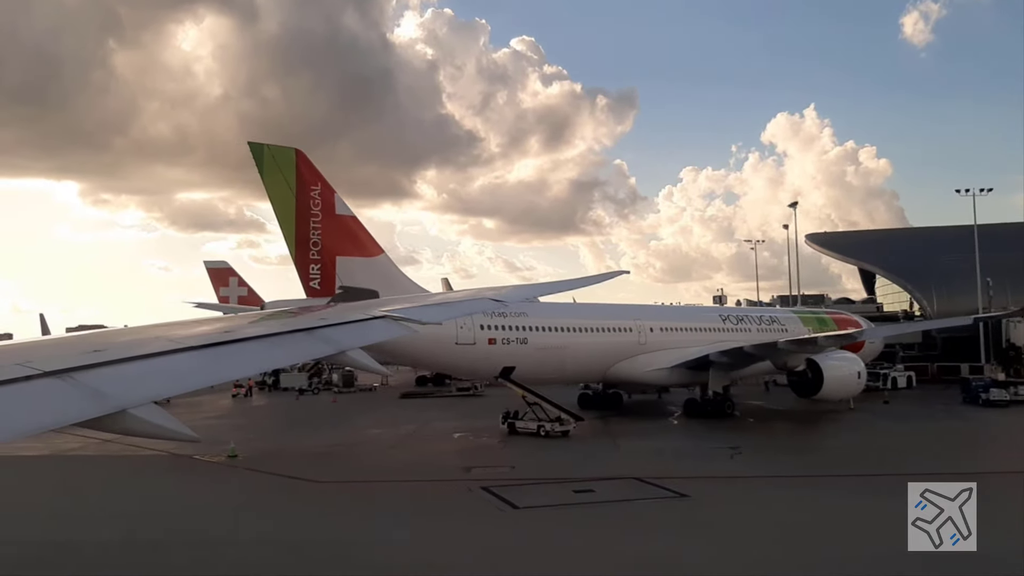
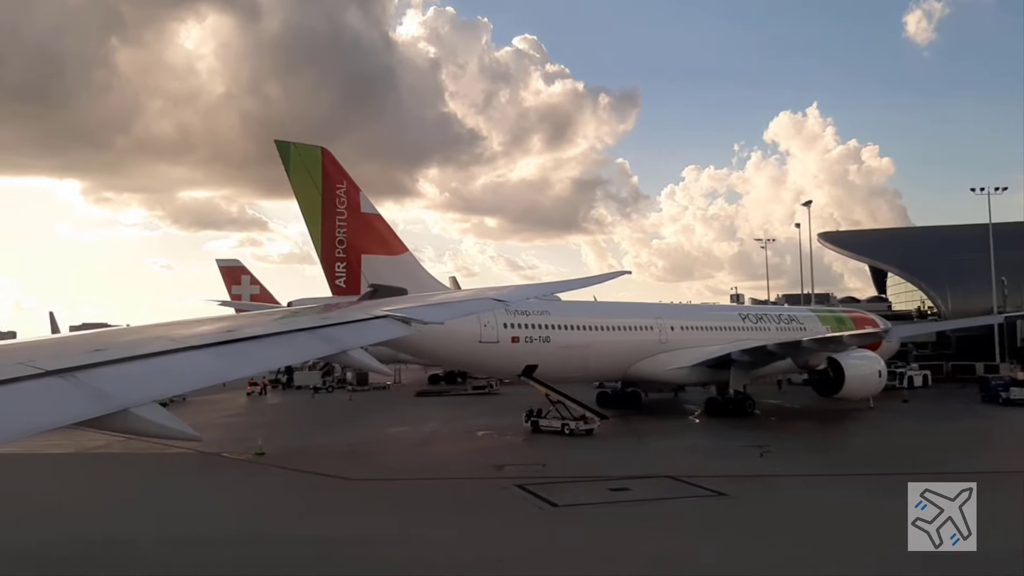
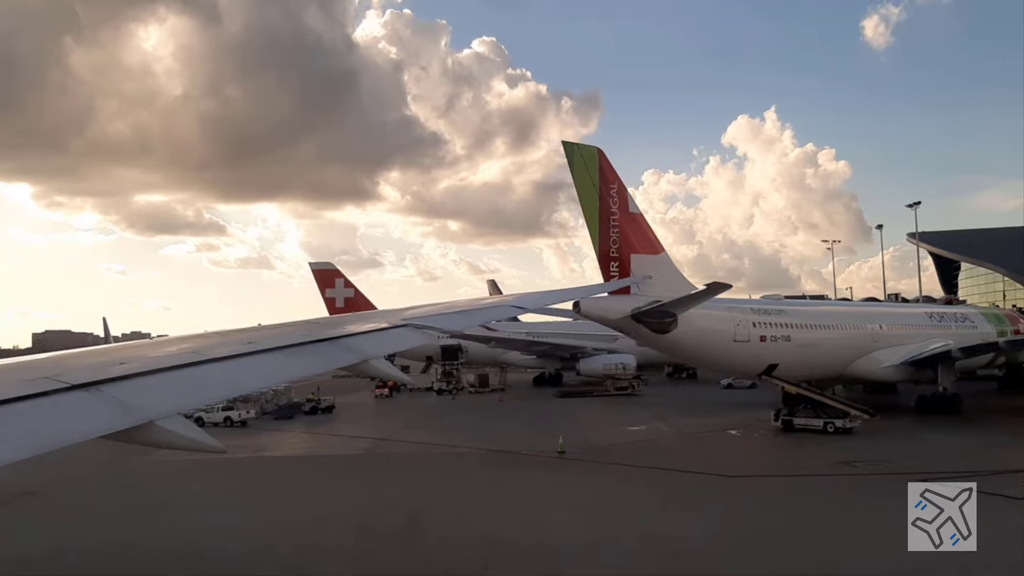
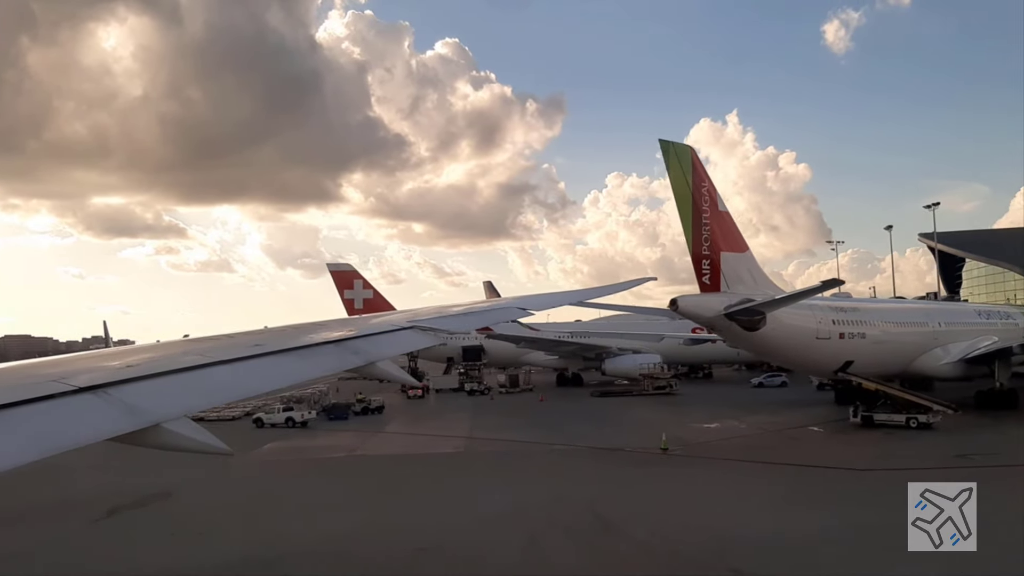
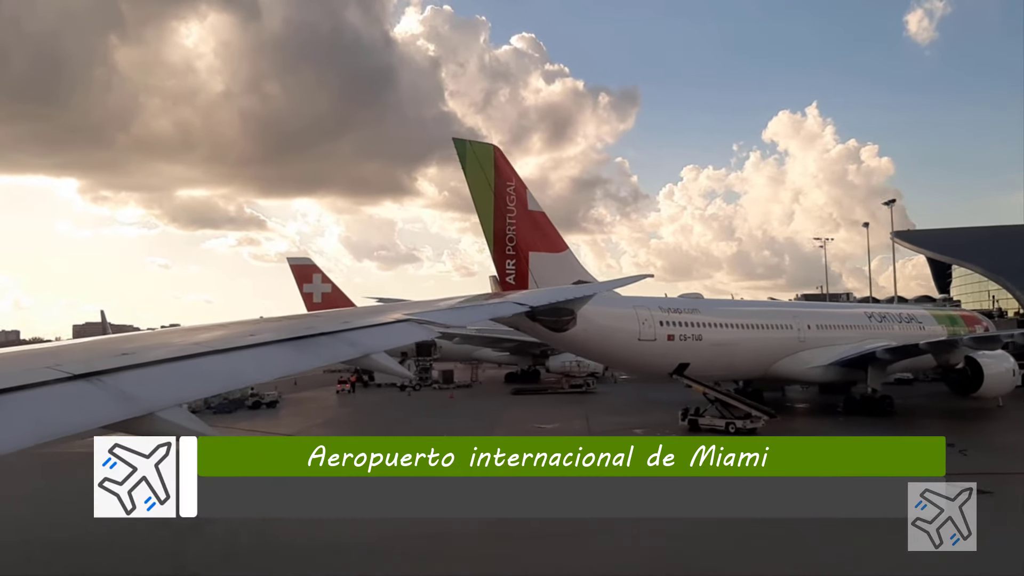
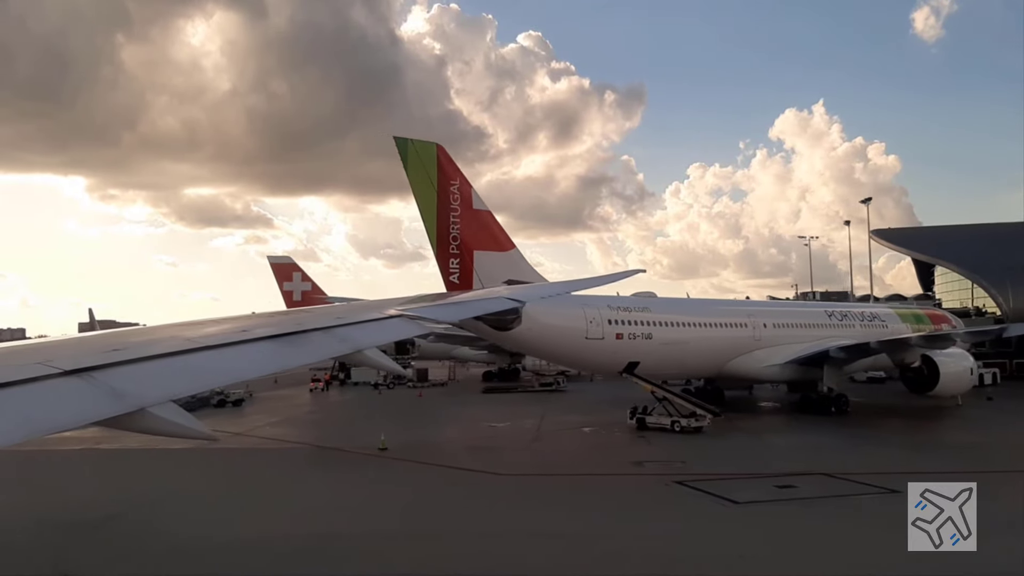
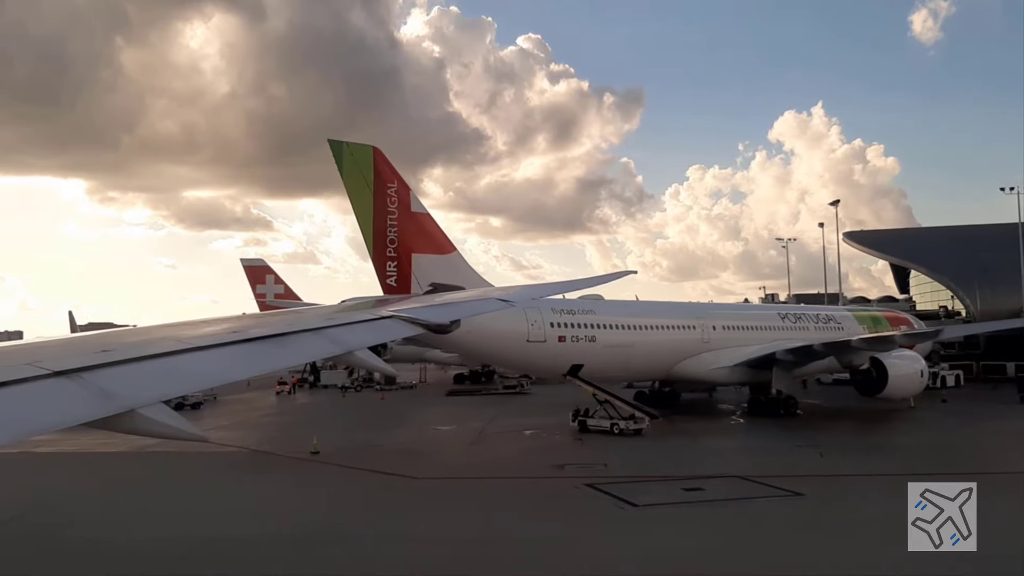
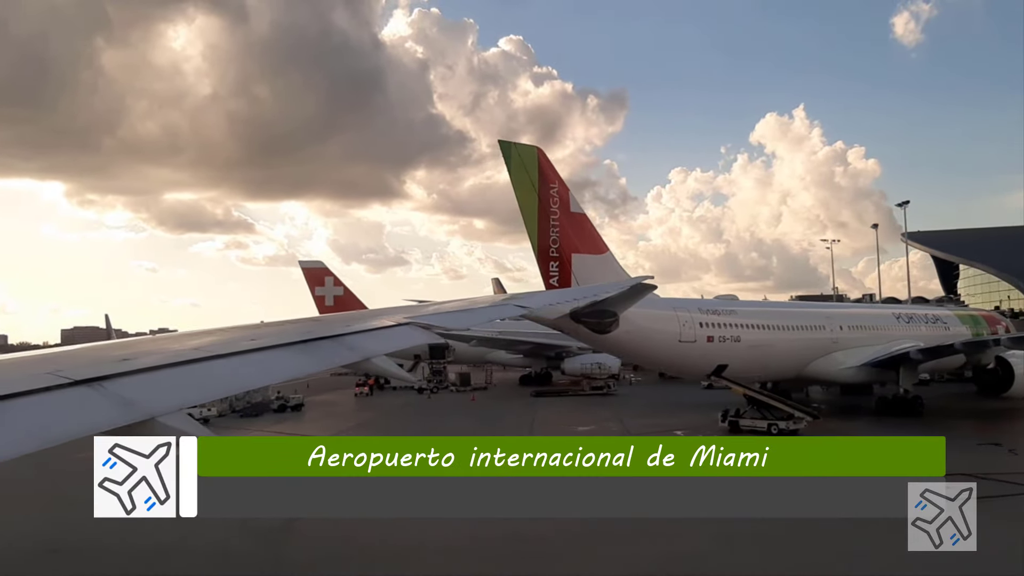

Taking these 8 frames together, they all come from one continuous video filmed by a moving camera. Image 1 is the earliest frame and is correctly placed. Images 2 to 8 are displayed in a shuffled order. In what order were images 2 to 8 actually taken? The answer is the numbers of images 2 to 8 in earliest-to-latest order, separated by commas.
2, 7, 6, 5, 8, 3, 4
